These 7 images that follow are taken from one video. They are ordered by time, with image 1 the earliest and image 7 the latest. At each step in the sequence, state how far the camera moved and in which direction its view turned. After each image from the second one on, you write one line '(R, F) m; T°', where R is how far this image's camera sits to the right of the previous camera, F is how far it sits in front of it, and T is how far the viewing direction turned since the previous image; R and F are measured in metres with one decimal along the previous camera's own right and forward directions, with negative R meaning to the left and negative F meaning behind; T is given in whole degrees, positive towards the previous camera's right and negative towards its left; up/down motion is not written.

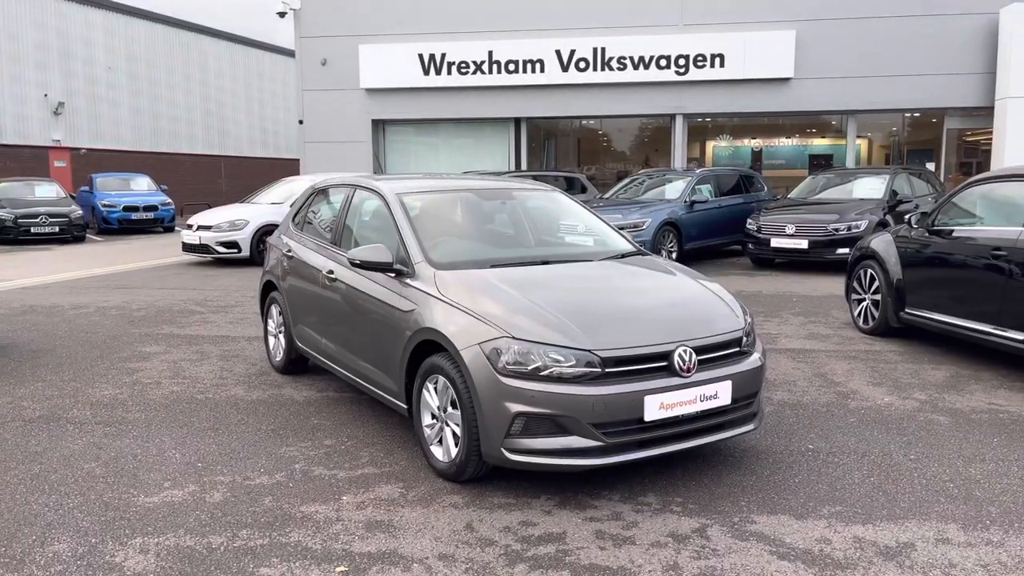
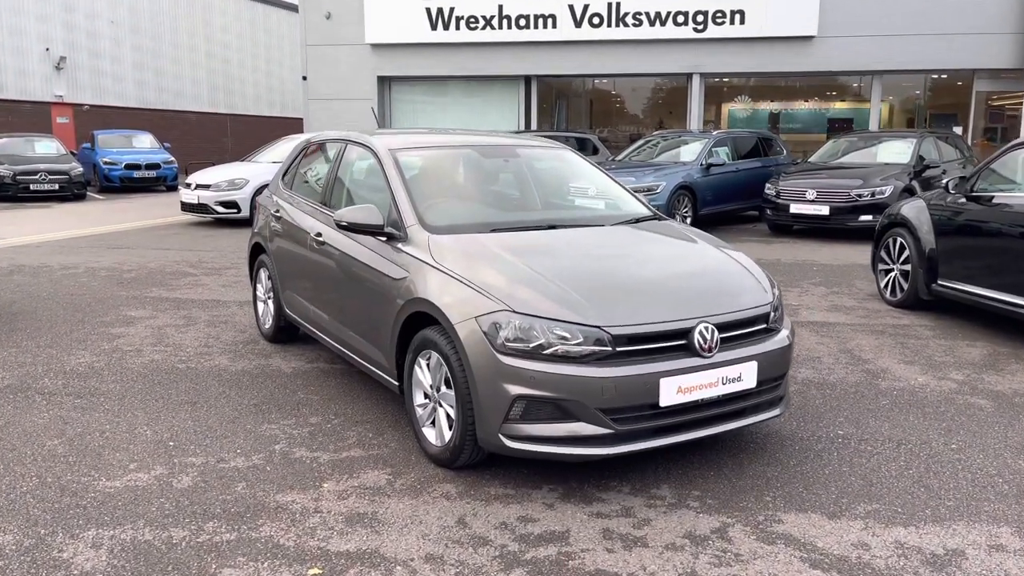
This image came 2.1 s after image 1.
(0.0, +0.4) m; -1°
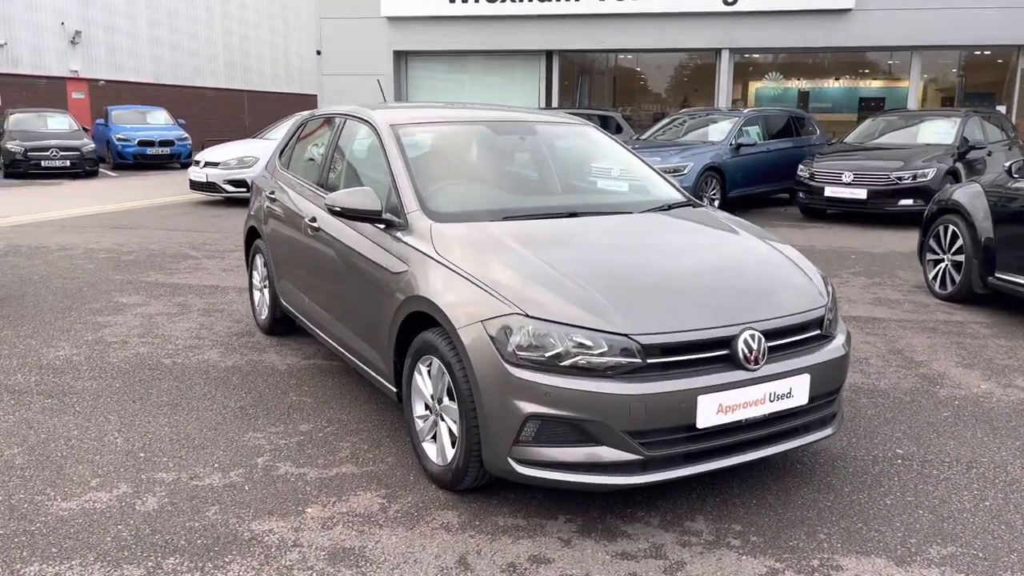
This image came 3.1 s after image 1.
(0.0, +0.5) m; -1°
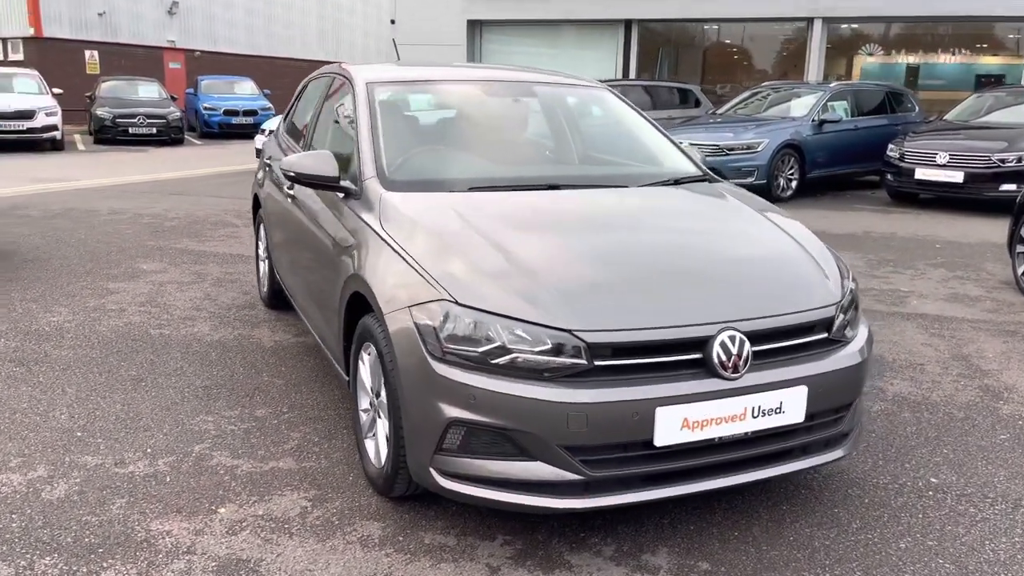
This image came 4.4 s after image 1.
(+0.5, +0.5) m; -6°
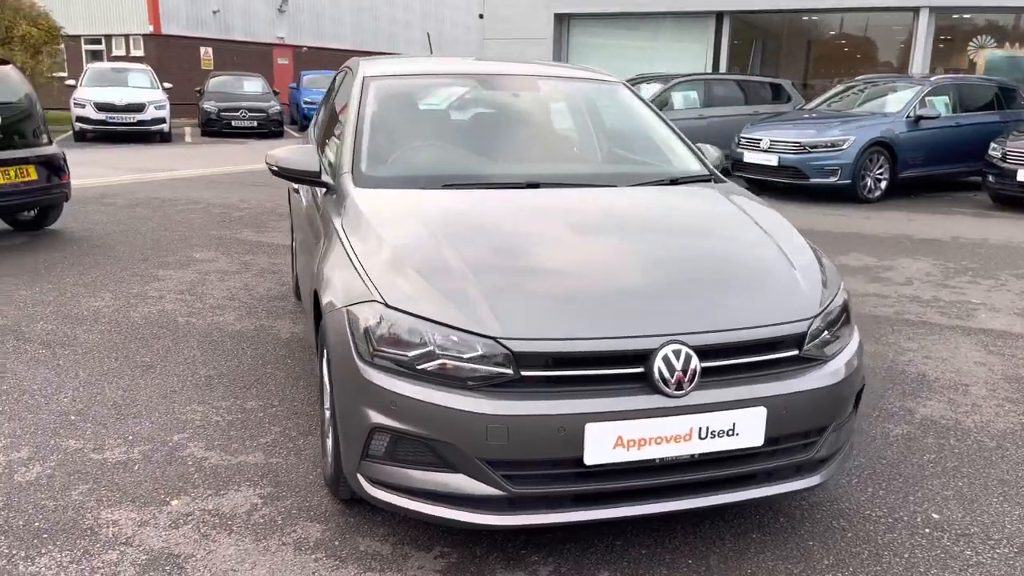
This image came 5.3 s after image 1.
(+0.5, +0.1) m; -7°
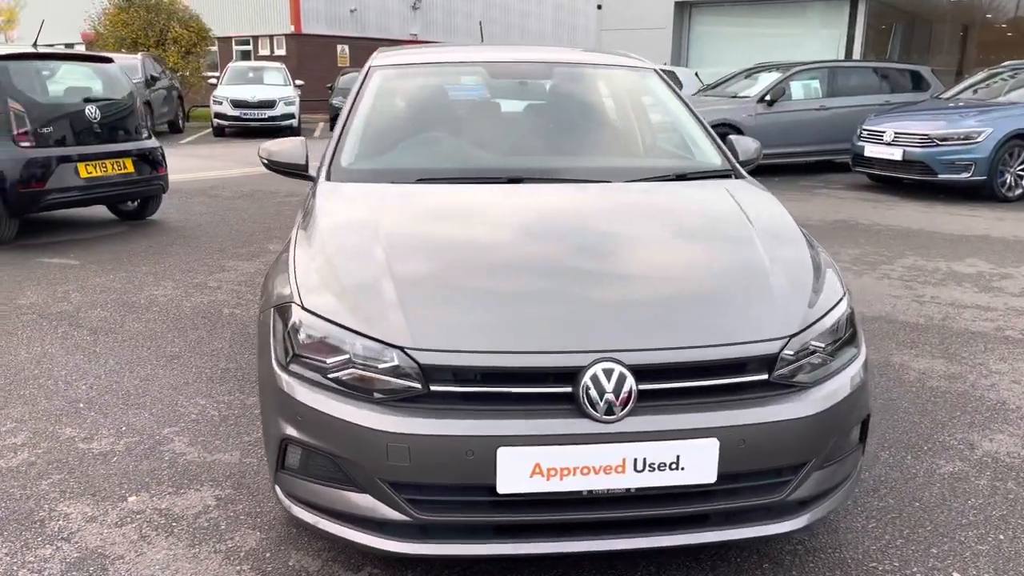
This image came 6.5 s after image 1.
(+0.5, +0.3) m; -9°
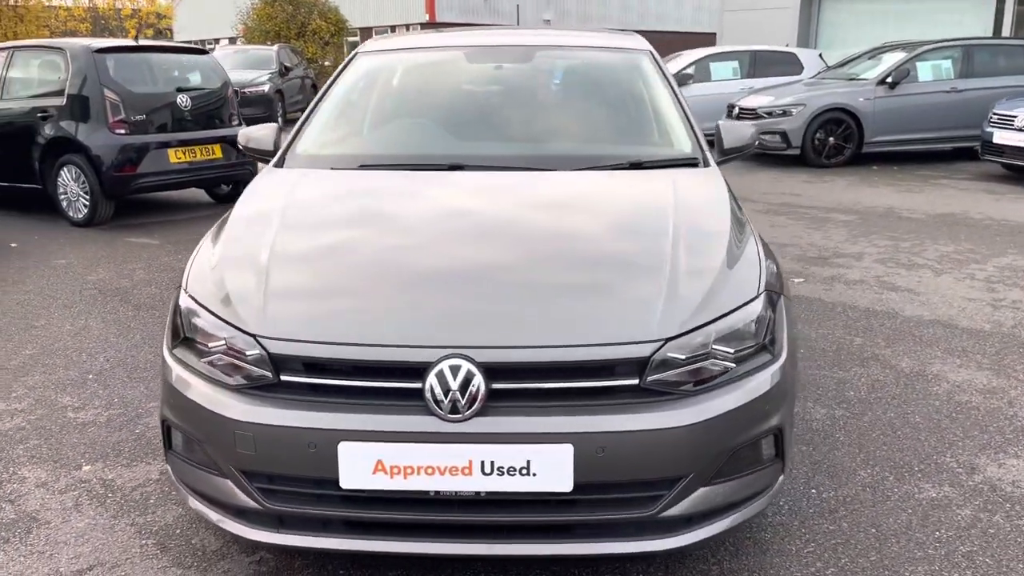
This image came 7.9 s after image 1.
(+0.7, +0.1) m; -10°
